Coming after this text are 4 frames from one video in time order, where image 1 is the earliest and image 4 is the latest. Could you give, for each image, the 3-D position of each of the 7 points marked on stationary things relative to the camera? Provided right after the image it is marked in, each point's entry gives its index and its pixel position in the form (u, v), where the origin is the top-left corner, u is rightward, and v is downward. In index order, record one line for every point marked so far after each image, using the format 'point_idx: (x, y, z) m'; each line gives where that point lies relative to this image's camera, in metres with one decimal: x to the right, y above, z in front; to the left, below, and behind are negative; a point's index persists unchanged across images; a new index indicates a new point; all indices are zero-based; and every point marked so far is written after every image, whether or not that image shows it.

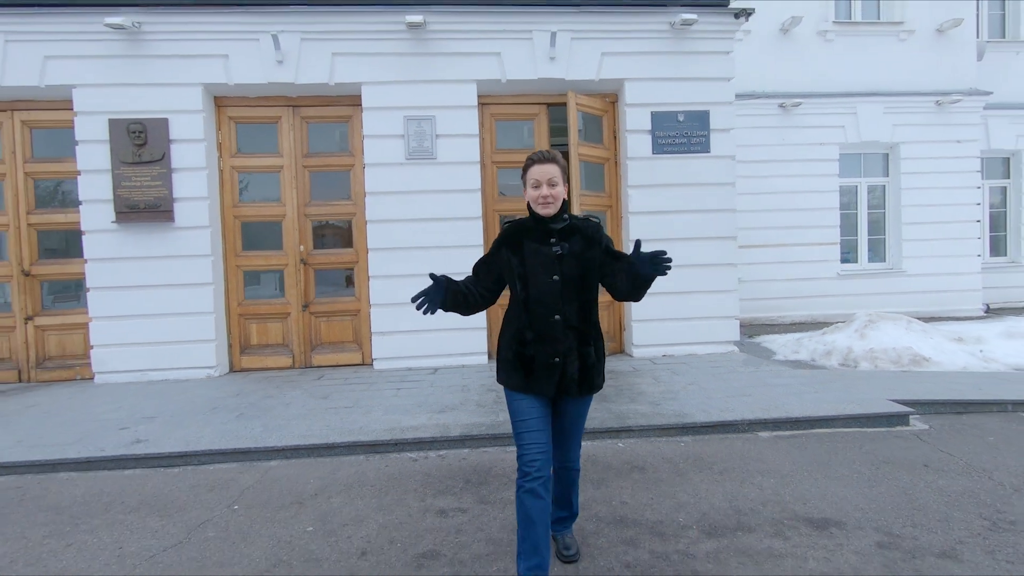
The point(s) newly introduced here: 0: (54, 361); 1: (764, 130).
0: (-6.1, -1.0, +7.0) m
1: (+5.1, +3.3, +10.8) m
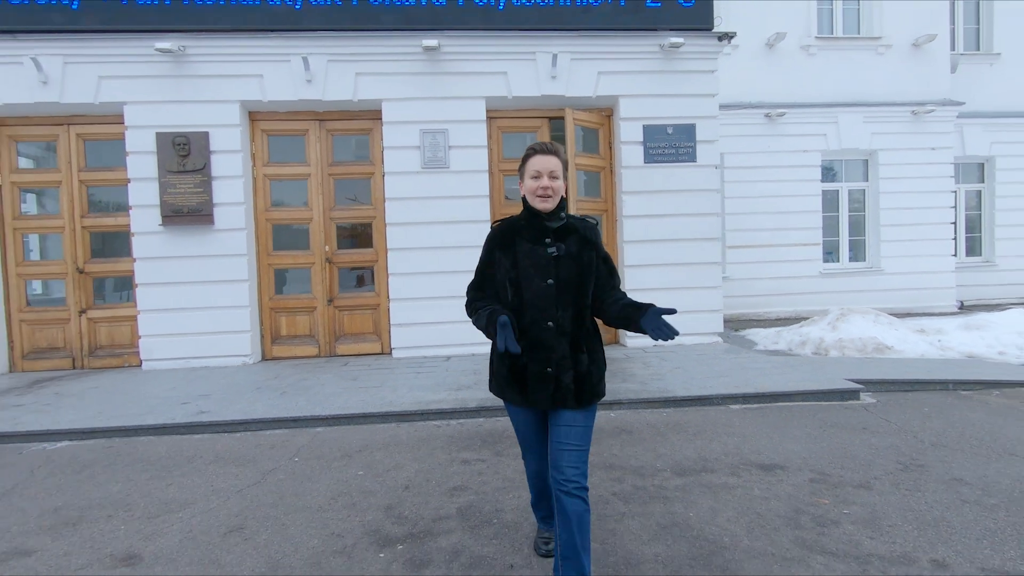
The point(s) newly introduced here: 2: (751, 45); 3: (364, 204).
0: (-6.0, -0.9, +7.7) m
1: (+5.2, +3.3, +11.5) m
2: (+5.3, +5.4, +11.6) m
3: (-2.3, +1.3, +8.0) m
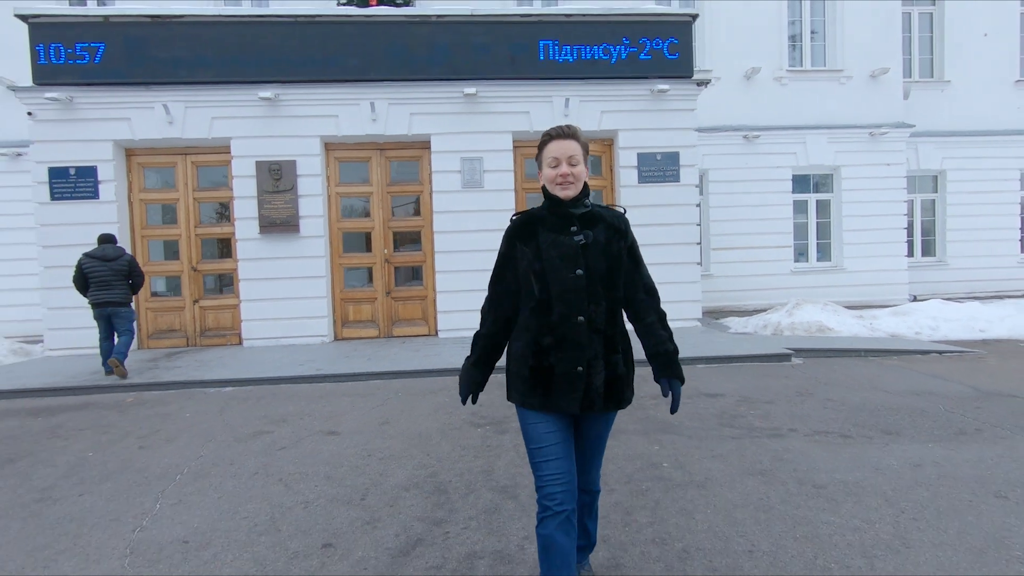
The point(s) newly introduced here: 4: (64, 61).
0: (-5.6, -0.8, +9.8) m
1: (+5.6, +3.4, +13.6) m
2: (+5.7, +5.5, +13.6) m
3: (-1.9, +1.4, +10.1) m
4: (-7.7, +3.9, +9.1) m
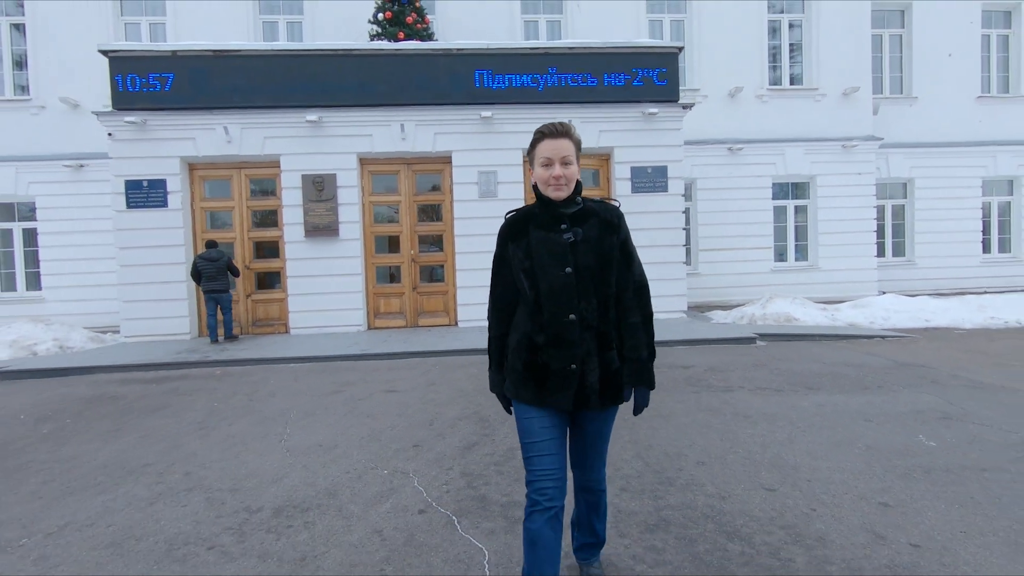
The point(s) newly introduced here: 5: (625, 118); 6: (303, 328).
0: (-5.4, -0.7, +11.3) m
1: (+5.9, +3.5, +15.1) m
2: (+5.9, +5.5, +15.1) m
3: (-1.6, +1.5, +11.6) m
4: (-7.5, +4.0, +10.6) m
5: (+2.5, +3.7, +11.5) m
6: (-4.5, -0.9, +11.2) m
